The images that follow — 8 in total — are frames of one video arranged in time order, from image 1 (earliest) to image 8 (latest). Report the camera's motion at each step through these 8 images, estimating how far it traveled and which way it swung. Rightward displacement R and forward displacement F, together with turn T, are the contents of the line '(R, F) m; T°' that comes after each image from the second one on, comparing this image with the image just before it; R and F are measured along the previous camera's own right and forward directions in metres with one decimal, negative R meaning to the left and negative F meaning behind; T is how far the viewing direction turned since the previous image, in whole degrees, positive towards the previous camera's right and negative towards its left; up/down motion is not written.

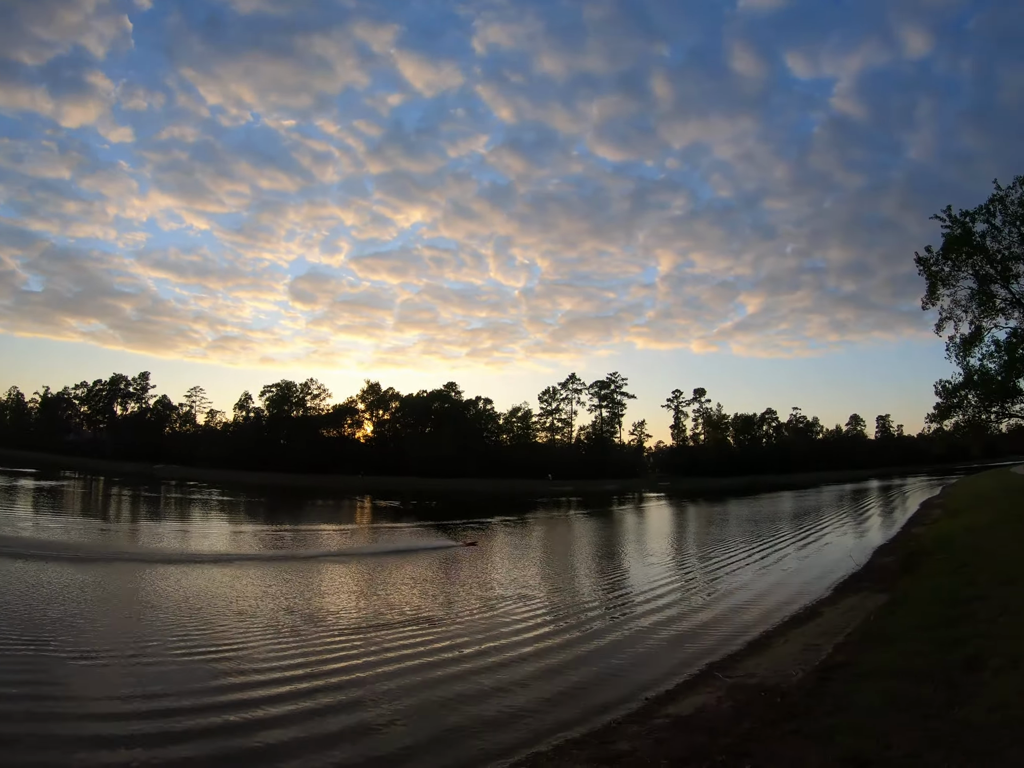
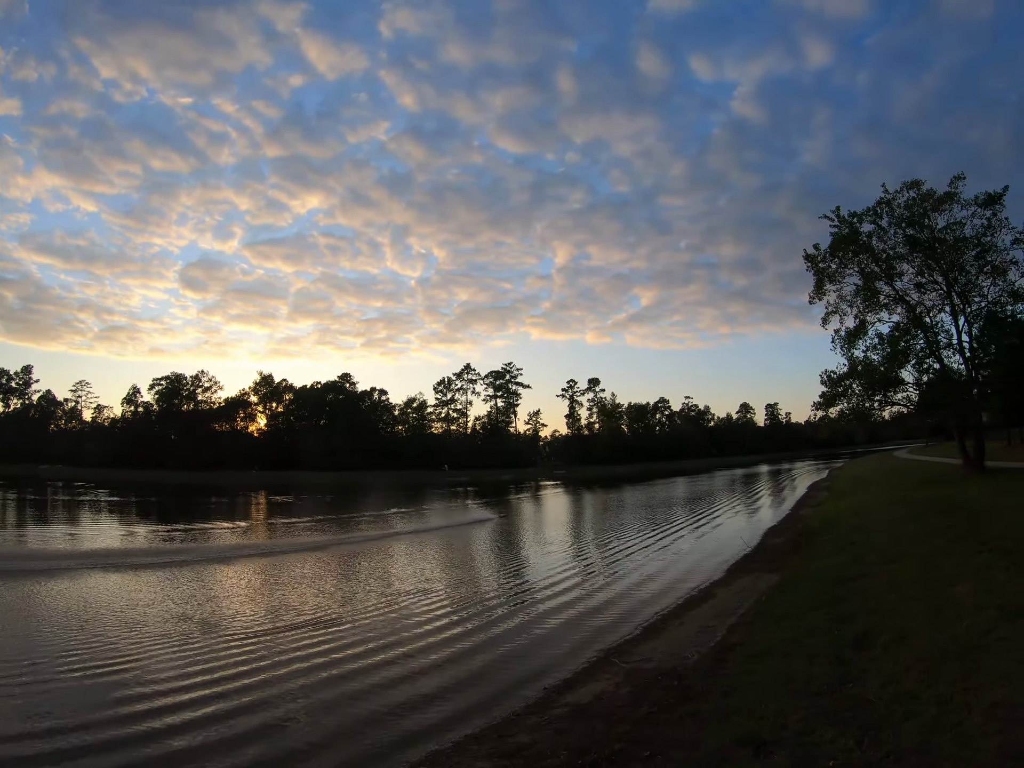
(0.0, +0.1) m; +6°
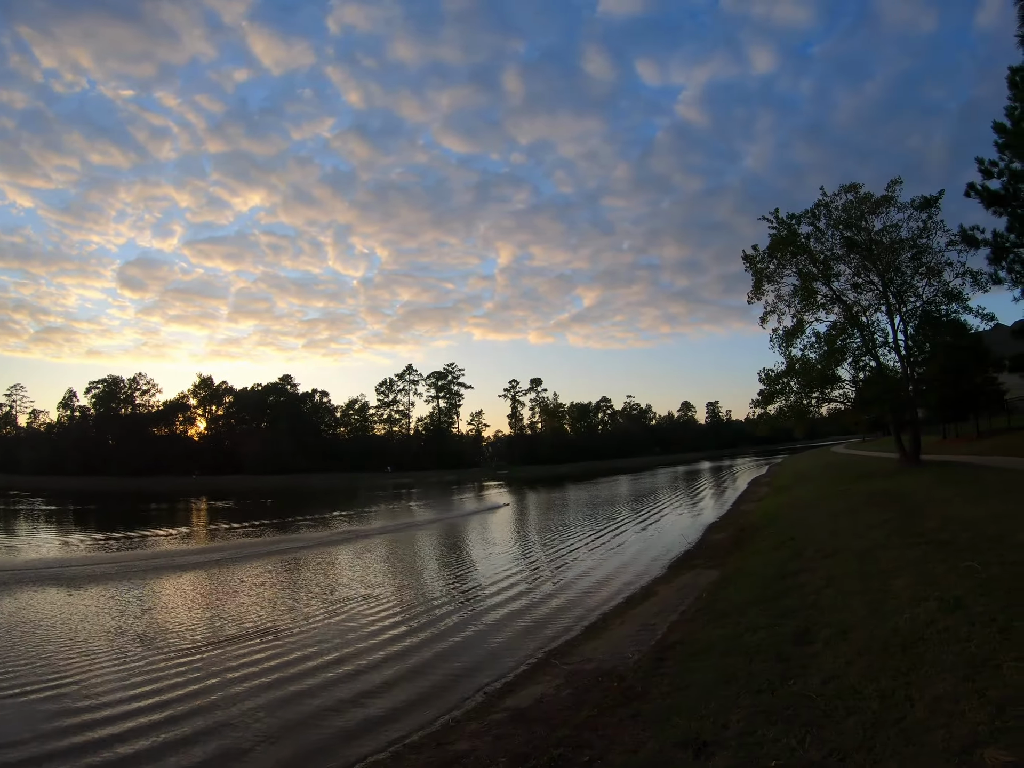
(0.0, -0.1) m; +3°
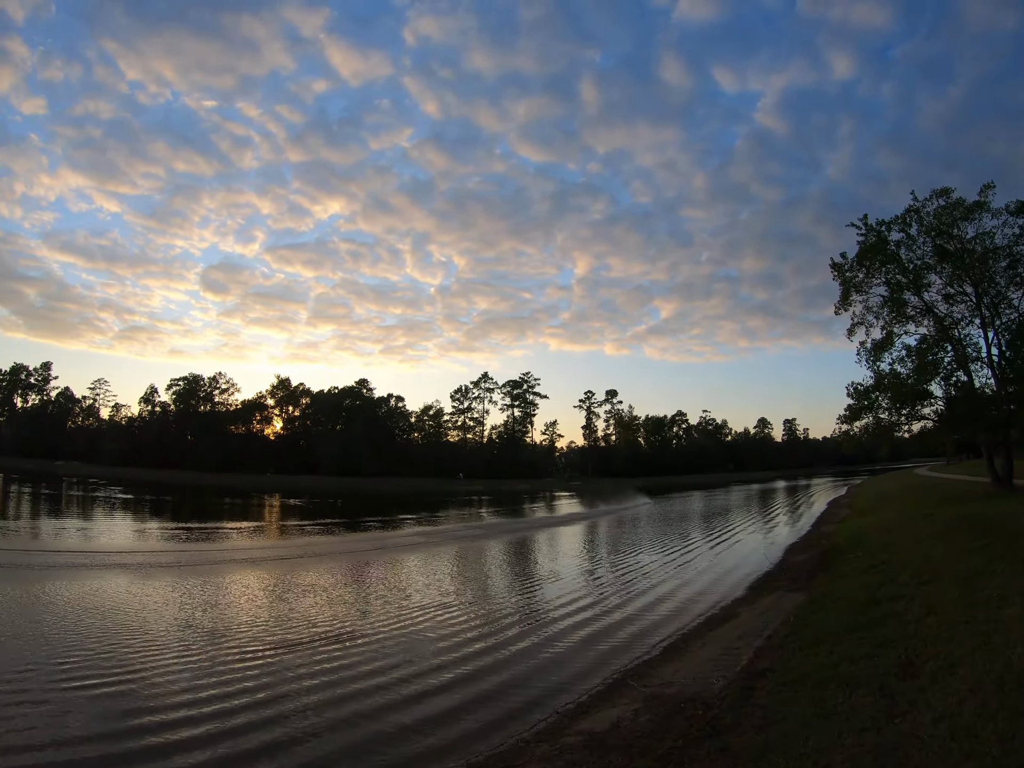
(+0.1, +0.2) m; -4°
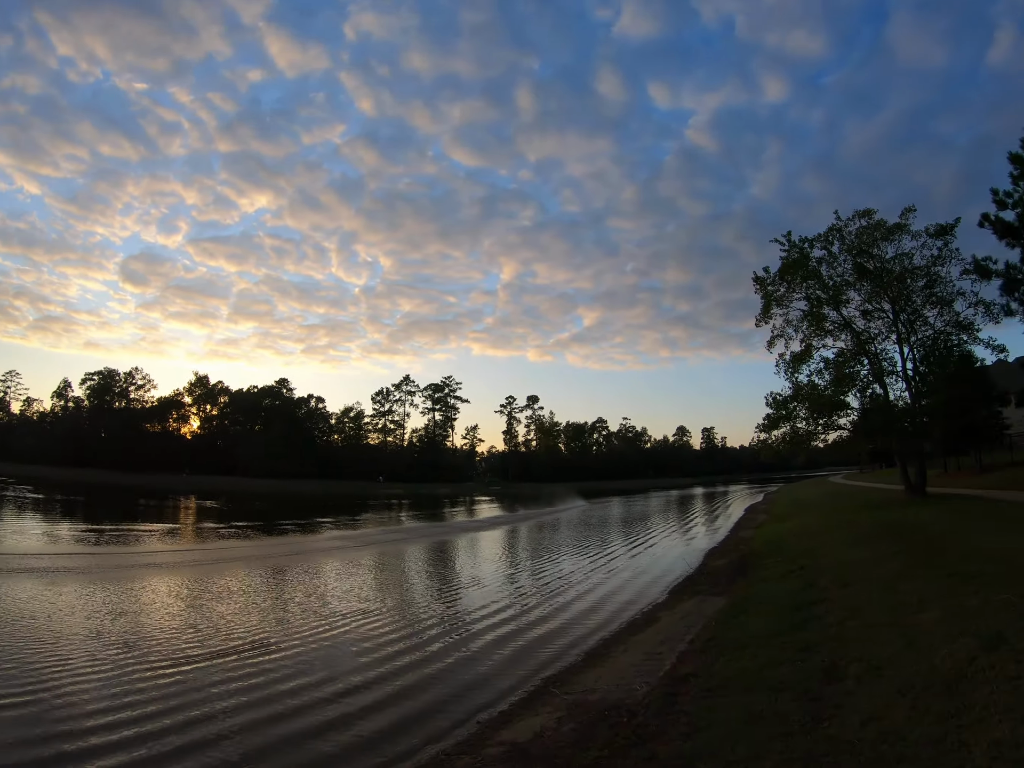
(-0.1, 0.0) m; +4°
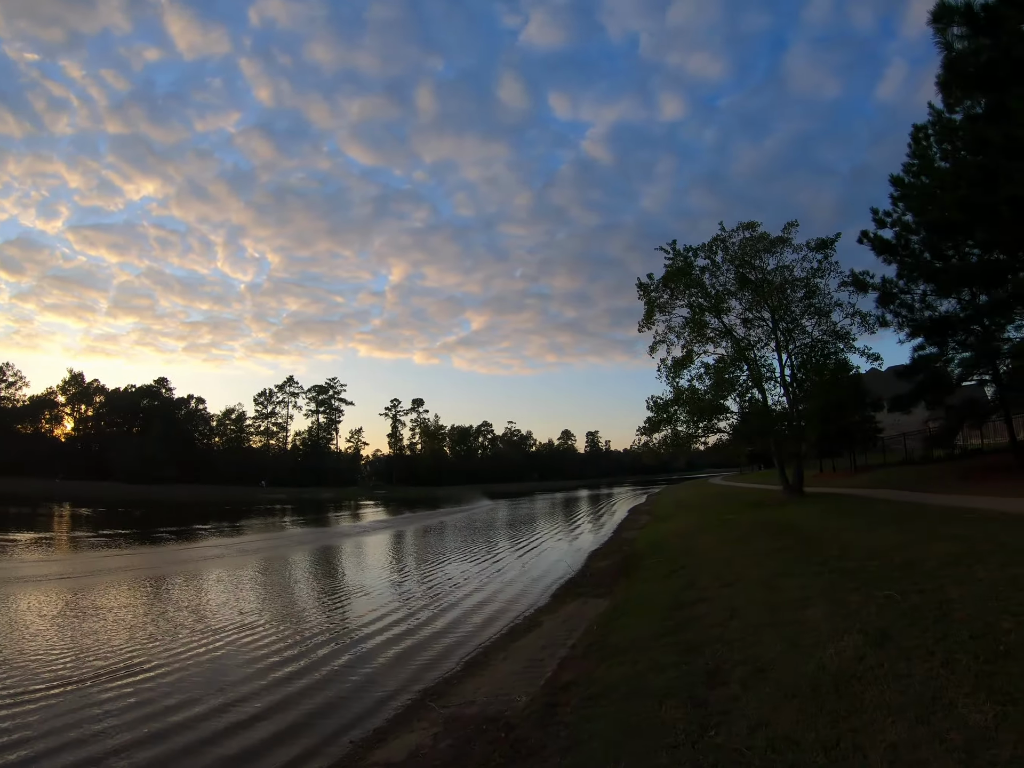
(0.0, +0.1) m; +6°
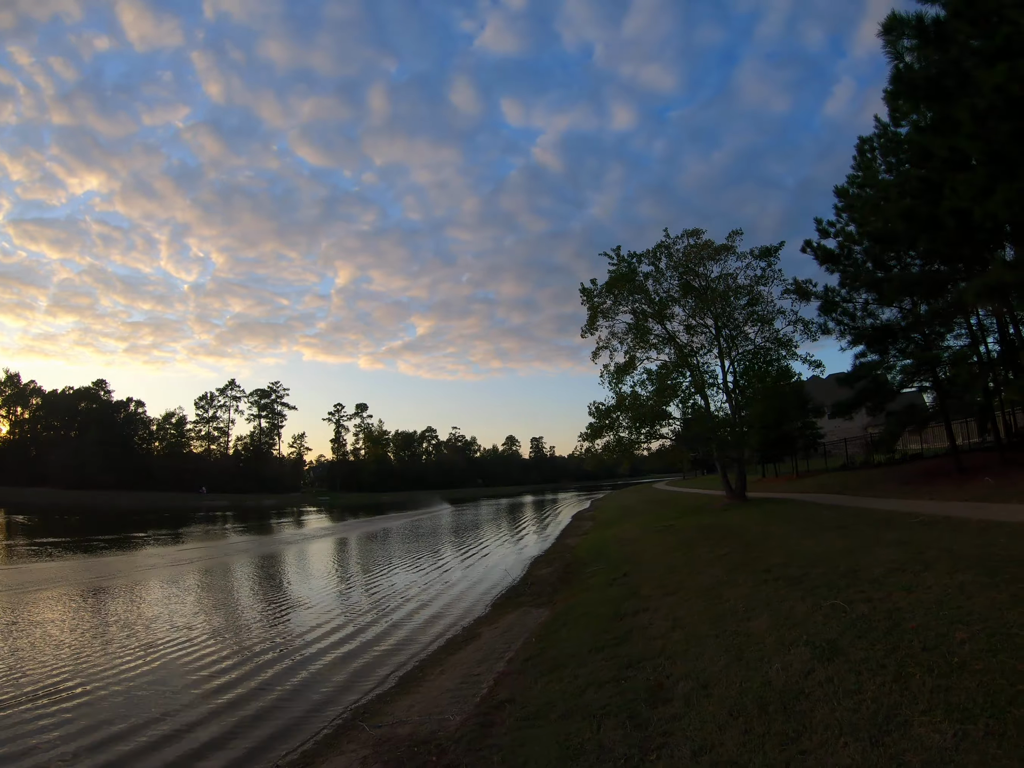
(0.0, +0.1) m; +3°
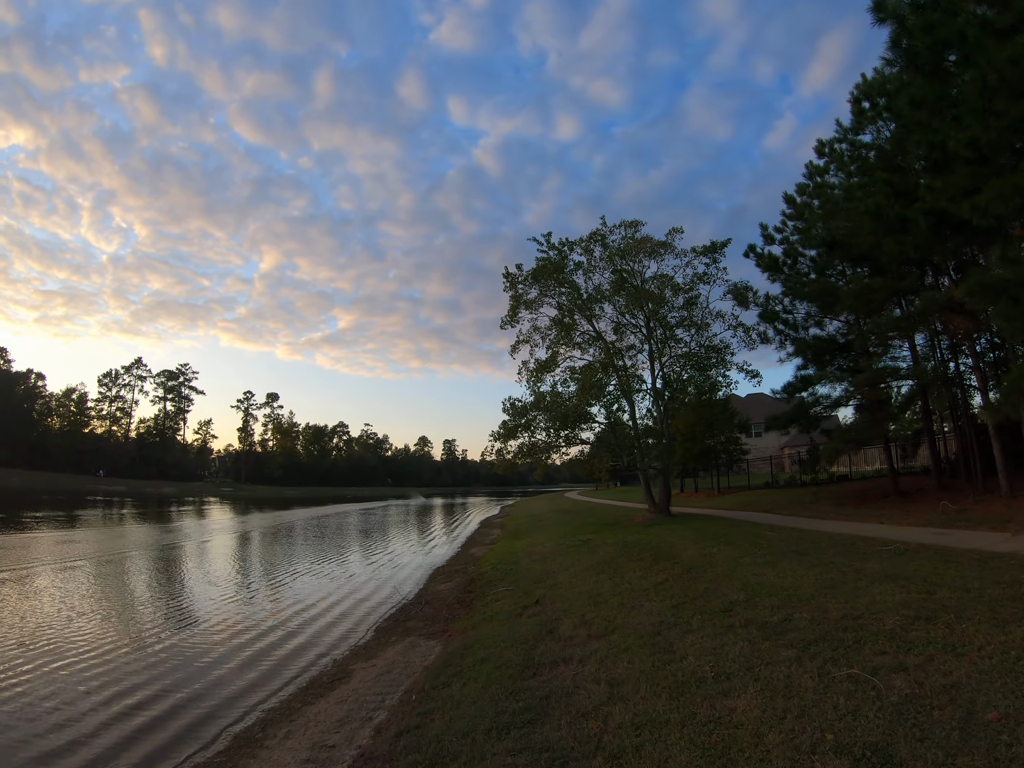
(+2.1, +0.4) m; -1°
